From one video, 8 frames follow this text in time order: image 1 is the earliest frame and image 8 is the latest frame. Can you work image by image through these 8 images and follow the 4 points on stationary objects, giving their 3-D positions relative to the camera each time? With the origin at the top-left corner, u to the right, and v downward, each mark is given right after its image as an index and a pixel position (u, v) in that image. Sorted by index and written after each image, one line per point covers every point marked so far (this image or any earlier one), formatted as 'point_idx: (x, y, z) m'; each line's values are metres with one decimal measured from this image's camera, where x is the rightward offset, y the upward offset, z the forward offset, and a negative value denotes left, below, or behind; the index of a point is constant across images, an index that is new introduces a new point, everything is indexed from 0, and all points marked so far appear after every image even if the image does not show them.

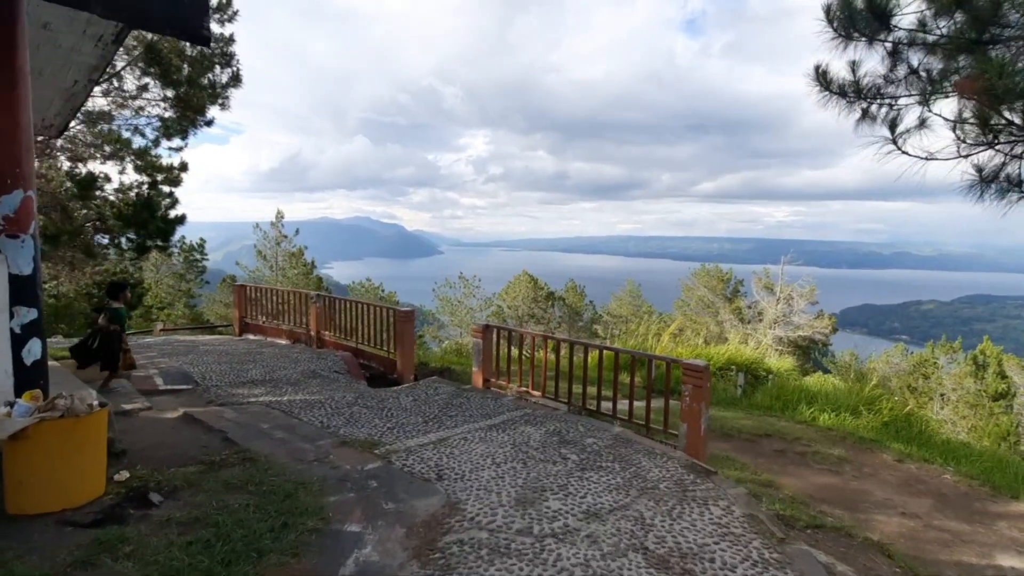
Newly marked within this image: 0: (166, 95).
0: (-6.8, +3.8, +11.1) m
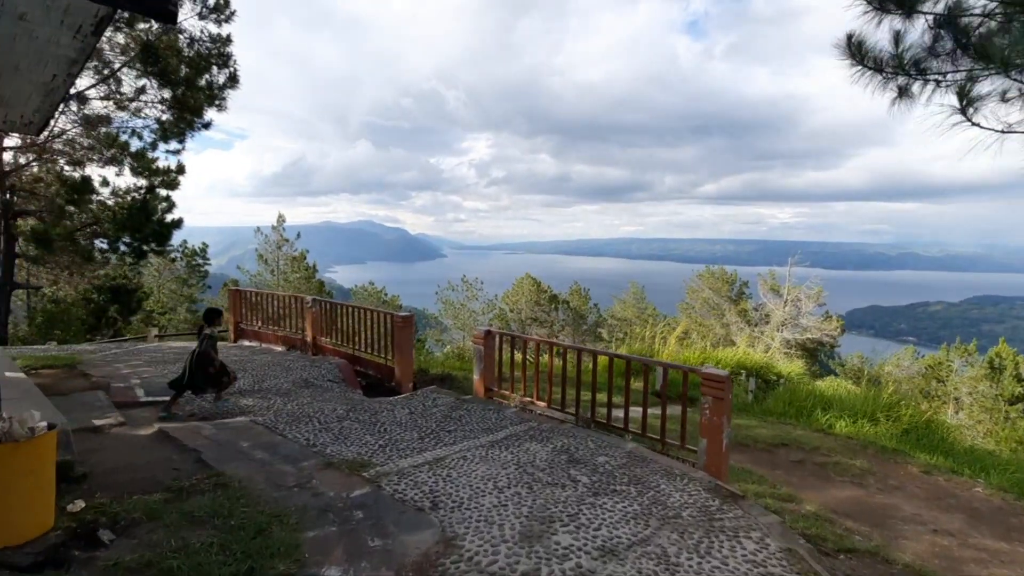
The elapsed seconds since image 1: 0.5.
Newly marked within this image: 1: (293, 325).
0: (-6.8, +3.7, +10.9) m
1: (-2.9, -0.5, +7.5) m
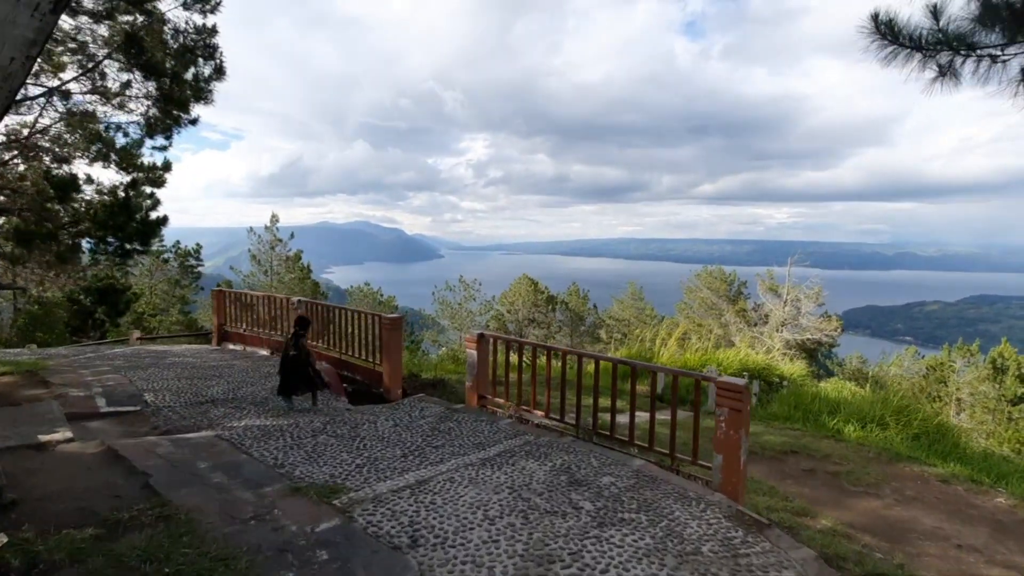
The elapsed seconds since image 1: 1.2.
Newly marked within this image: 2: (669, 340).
0: (-6.8, +3.7, +10.5) m
1: (-3.0, -0.5, +7.2) m
2: (+3.5, -1.1, +12.4) m
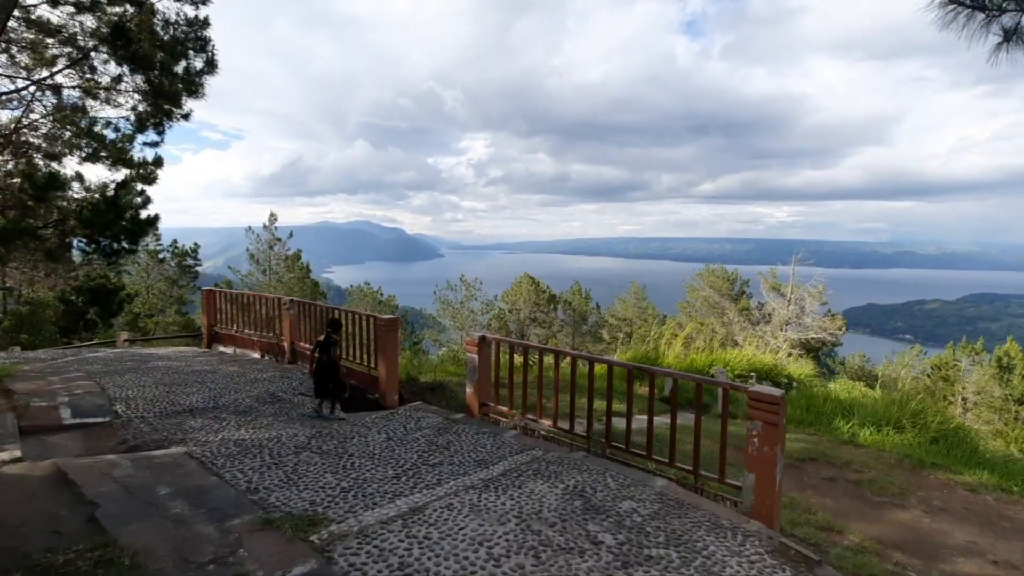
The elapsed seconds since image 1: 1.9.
0: (-6.8, +3.7, +10.2) m
1: (-3.0, -0.5, +6.8) m
2: (+3.5, -1.1, +12.1) m
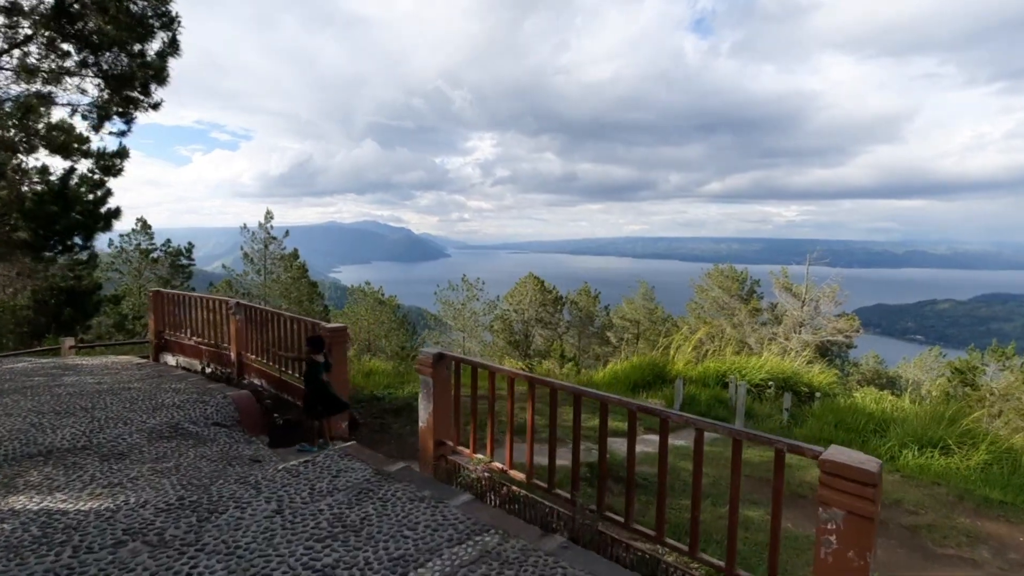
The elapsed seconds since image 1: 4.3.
0: (-6.9, +3.7, +9.3) m
1: (-3.1, -0.5, +5.9) m
2: (+3.4, -1.1, +11.1) m
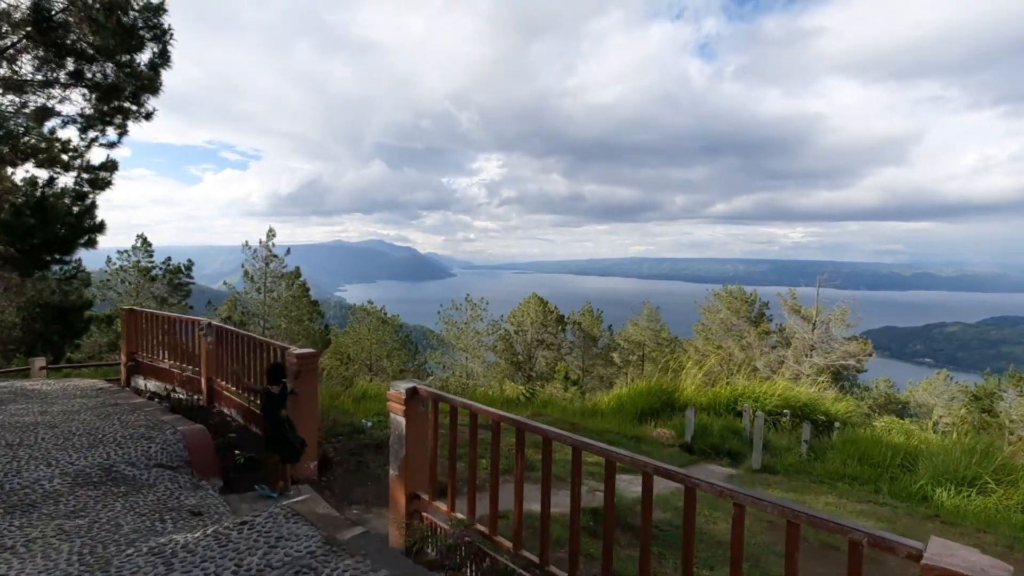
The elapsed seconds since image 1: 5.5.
0: (-6.9, +3.4, +9.0) m
1: (-3.1, -0.7, +5.4) m
2: (+3.4, -1.5, +10.5) m
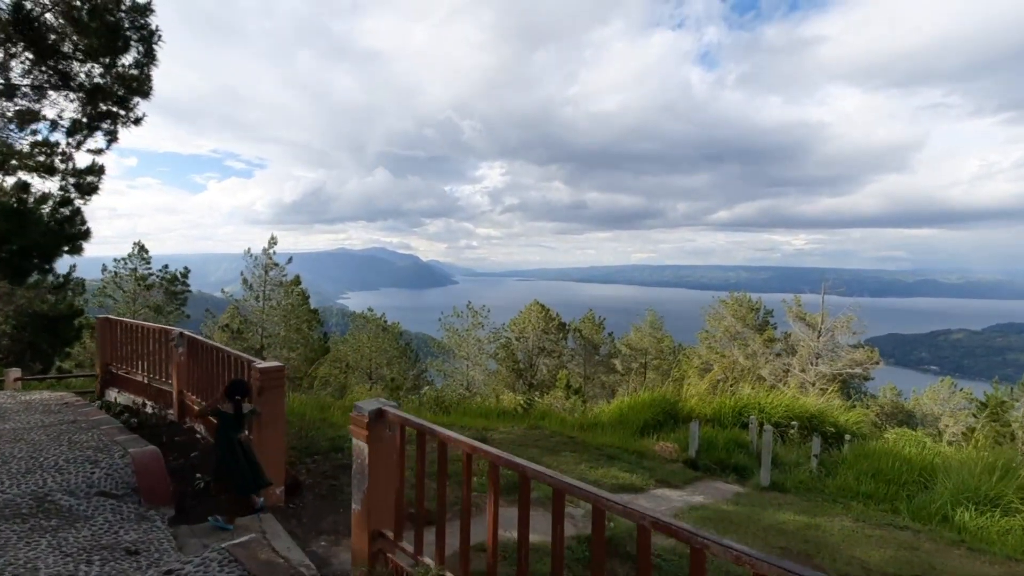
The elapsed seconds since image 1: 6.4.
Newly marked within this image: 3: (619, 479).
0: (-6.9, +3.3, +8.8) m
1: (-3.2, -0.8, +5.1) m
2: (+3.4, -1.6, +10.2) m
3: (+1.2, -1.5, +5.3) m
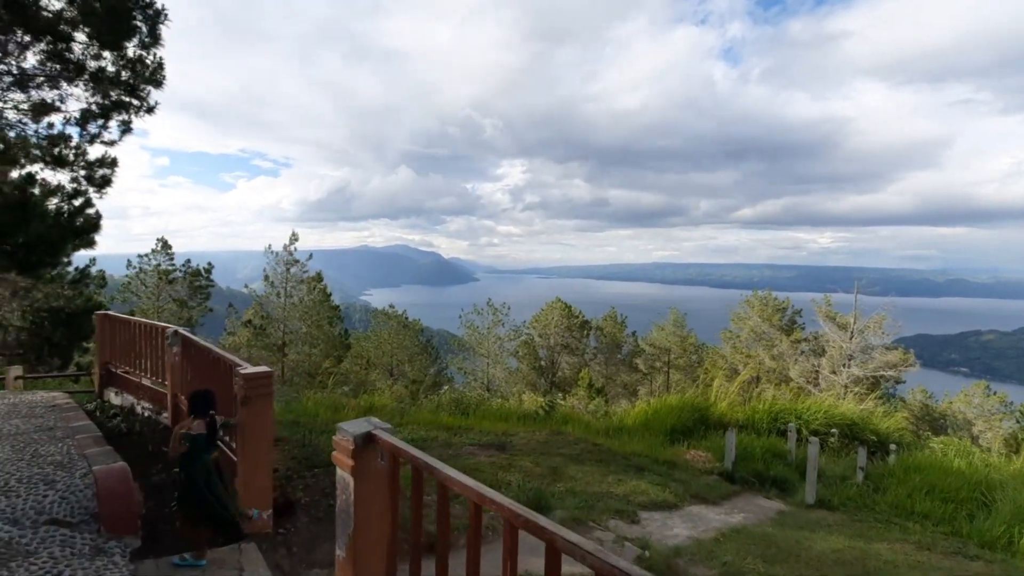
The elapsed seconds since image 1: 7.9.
0: (-6.6, +3.4, +8.6) m
1: (-3.0, -0.7, +4.8) m
2: (+3.7, -1.6, +9.6) m
3: (+1.4, -1.5, +4.8) m
